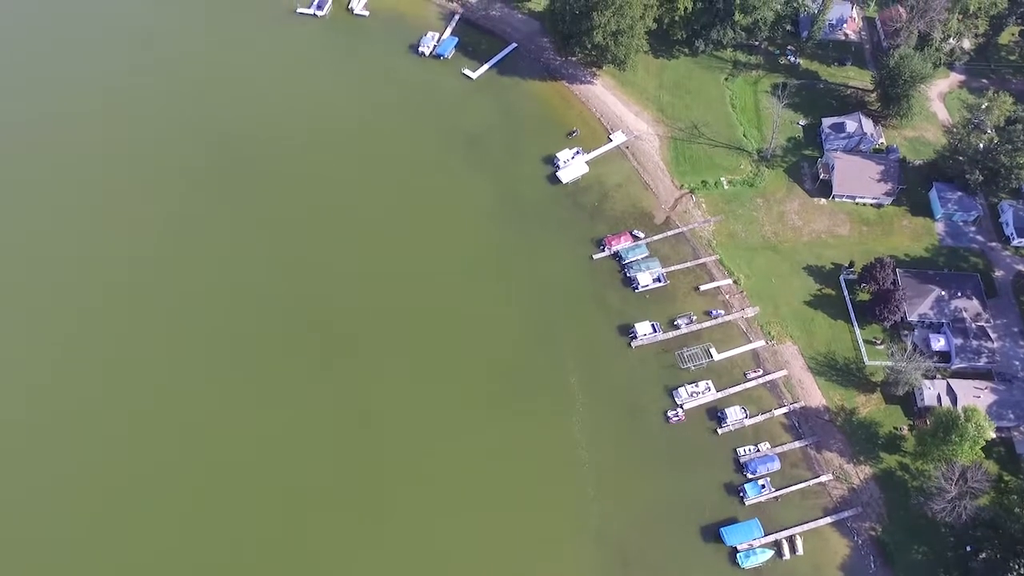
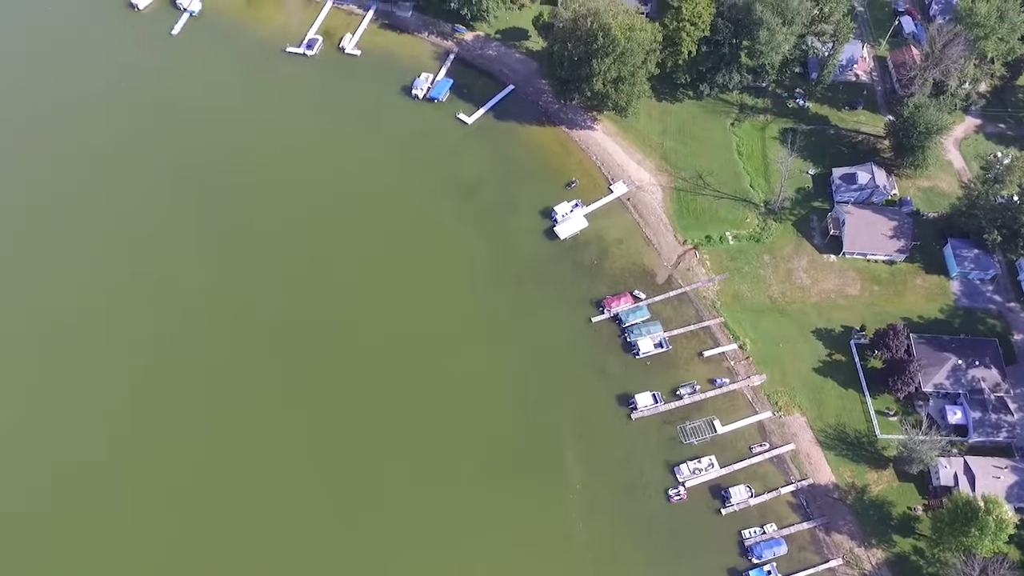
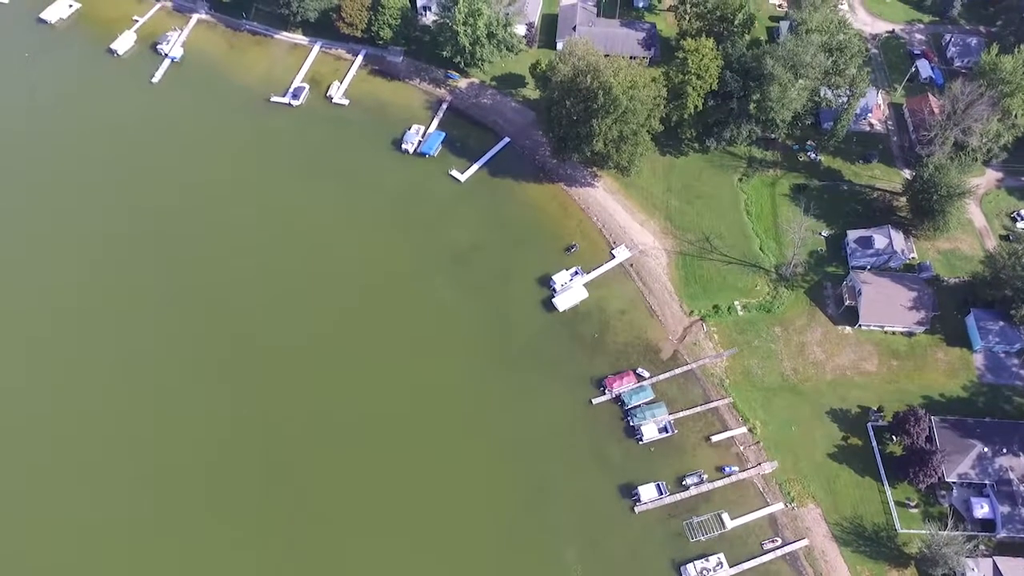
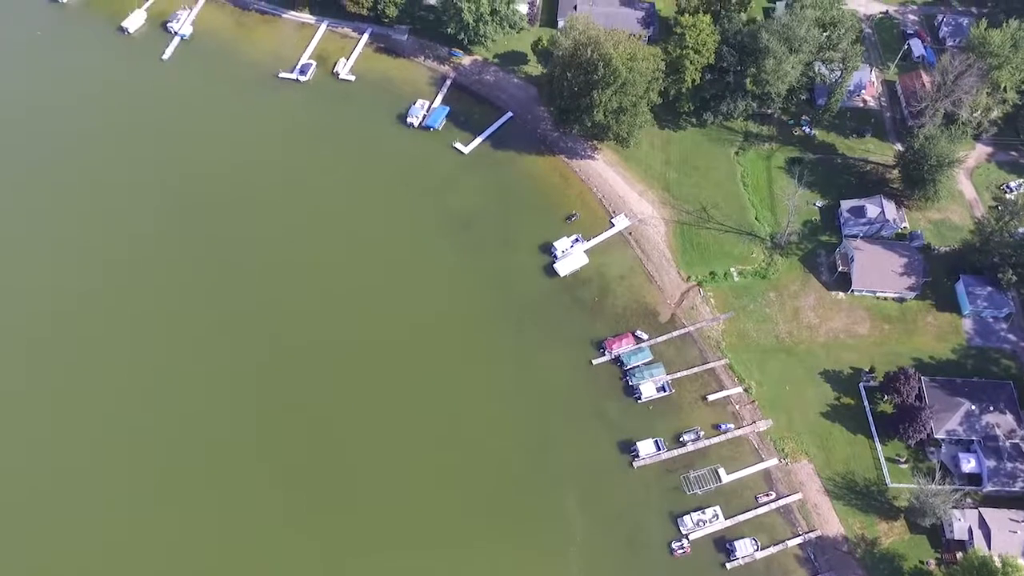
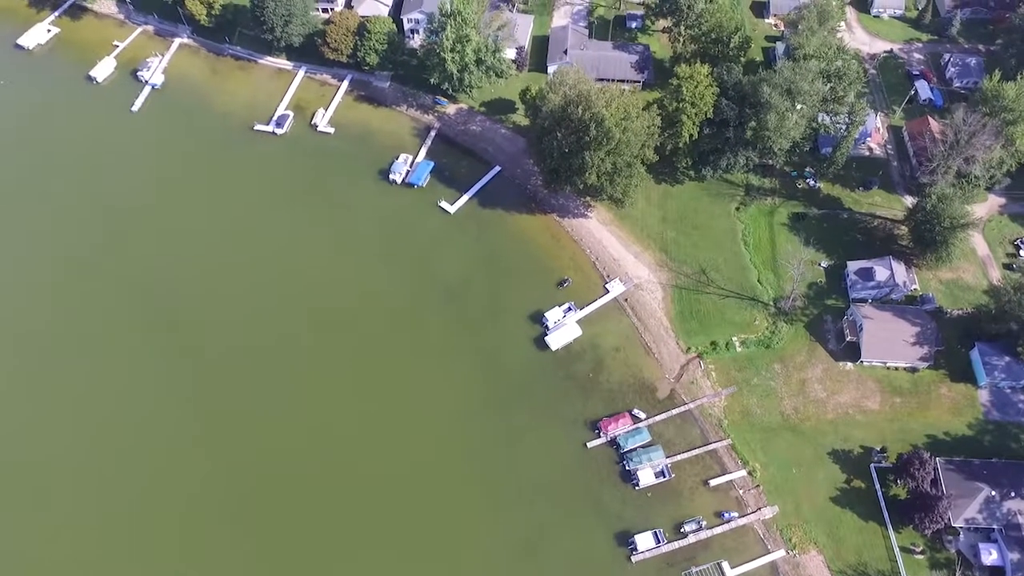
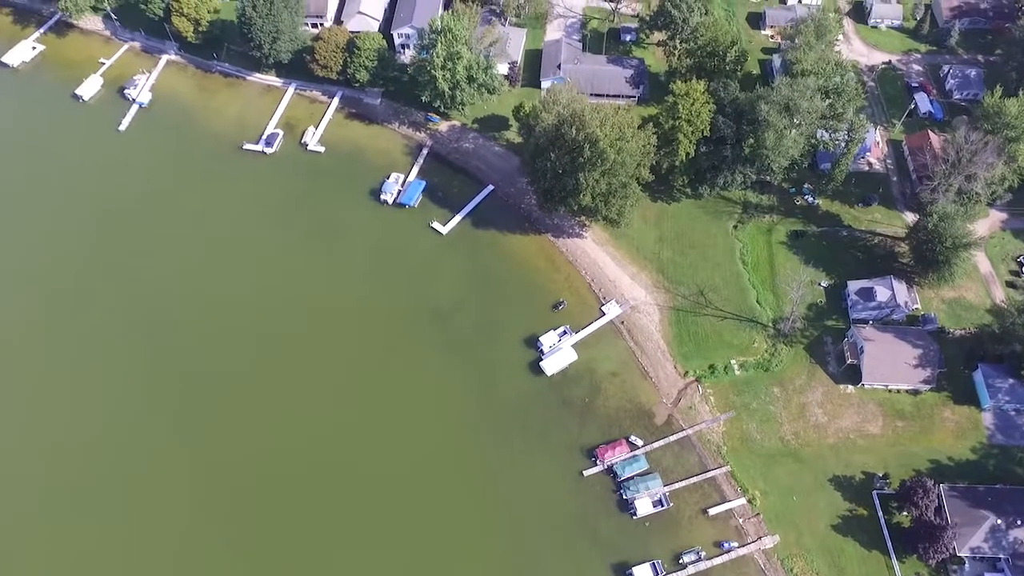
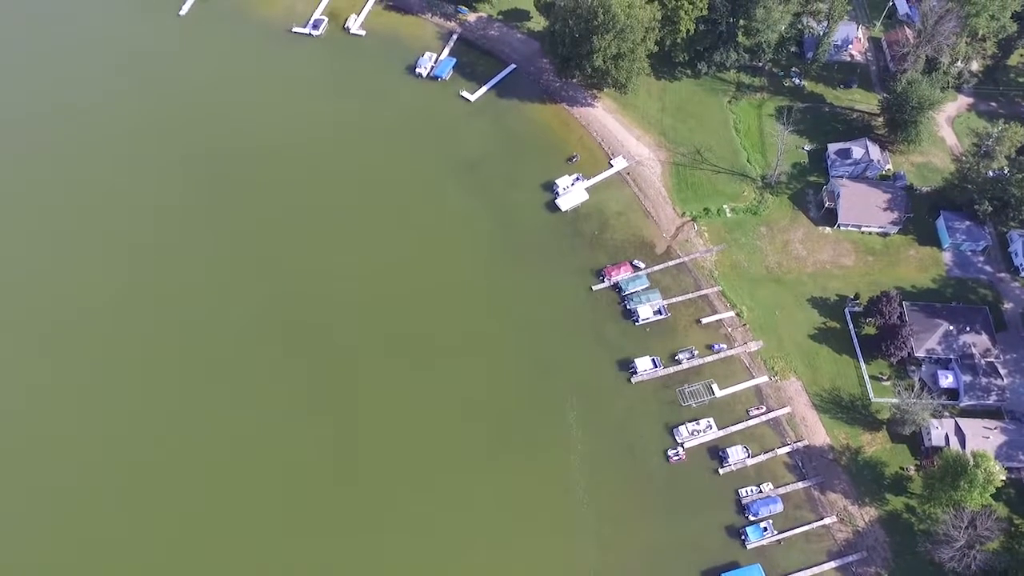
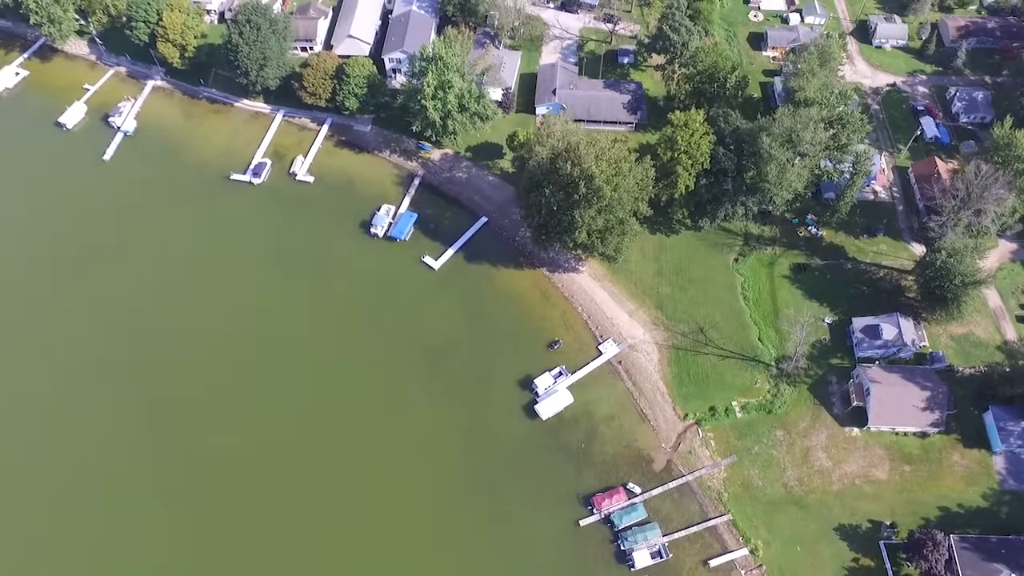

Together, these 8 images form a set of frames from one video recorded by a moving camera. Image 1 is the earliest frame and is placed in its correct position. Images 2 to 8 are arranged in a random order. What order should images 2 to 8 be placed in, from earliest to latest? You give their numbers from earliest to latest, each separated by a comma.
7, 2, 4, 3, 5, 6, 8
